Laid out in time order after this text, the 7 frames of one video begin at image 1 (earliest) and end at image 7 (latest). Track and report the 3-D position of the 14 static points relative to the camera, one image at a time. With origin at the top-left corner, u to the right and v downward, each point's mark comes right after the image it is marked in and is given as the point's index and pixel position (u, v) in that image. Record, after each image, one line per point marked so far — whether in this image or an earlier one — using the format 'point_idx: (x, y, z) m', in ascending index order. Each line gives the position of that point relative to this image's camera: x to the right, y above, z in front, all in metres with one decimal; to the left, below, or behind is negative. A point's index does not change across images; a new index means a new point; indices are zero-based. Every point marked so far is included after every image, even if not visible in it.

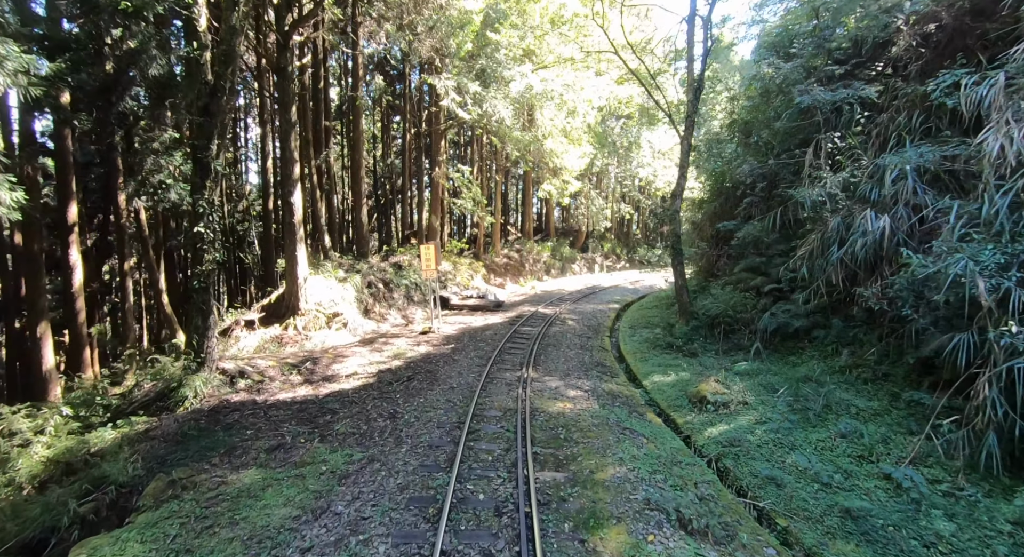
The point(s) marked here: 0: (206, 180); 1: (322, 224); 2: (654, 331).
0: (-4.6, +1.5, +8.0) m
1: (-6.3, +1.8, +17.5) m
2: (+3.5, -1.3, +13.3) m
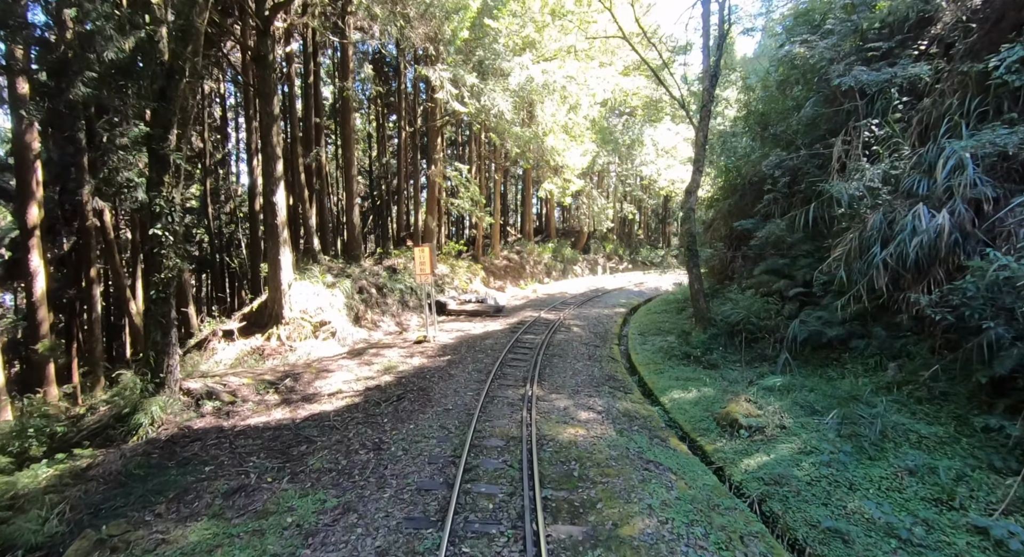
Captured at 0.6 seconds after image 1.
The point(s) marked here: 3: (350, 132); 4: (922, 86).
0: (-4.6, +1.4, +7.0) m
1: (-6.3, +1.6, +16.5) m
2: (+3.6, -1.4, +12.3) m
3: (-5.6, +5.2, +18.3) m
4: (+6.6, +3.1, +8.6) m
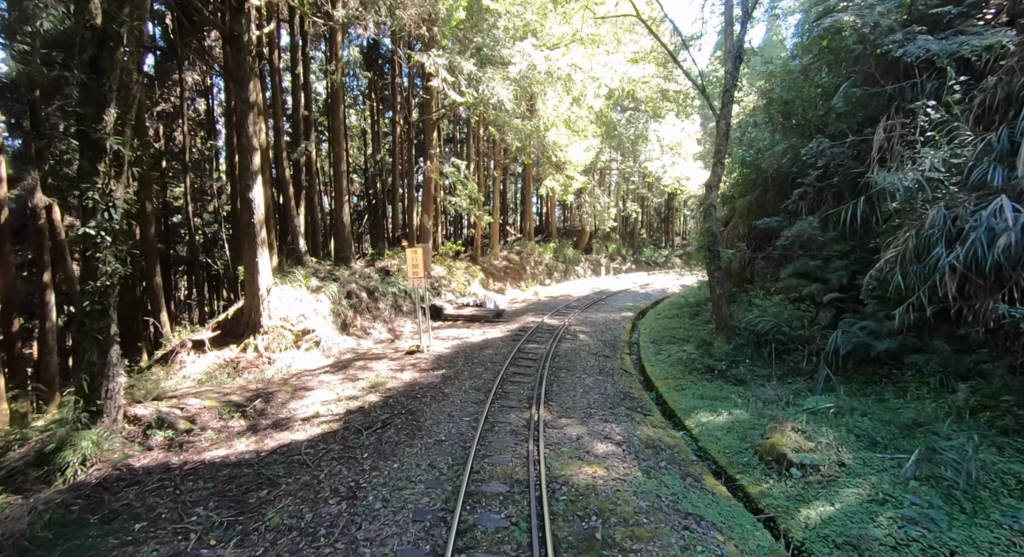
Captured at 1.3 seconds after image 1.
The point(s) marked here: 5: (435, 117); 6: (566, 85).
0: (-4.5, +1.3, +5.9) m
1: (-6.3, +1.5, +15.4) m
2: (+3.6, -1.5, +11.2) m
3: (-5.6, +5.1, +17.1) m
4: (+6.6, +3.0, +7.5) m
5: (-2.9, +6.1, +19.9) m
6: (+1.8, +6.3, +17.3) m
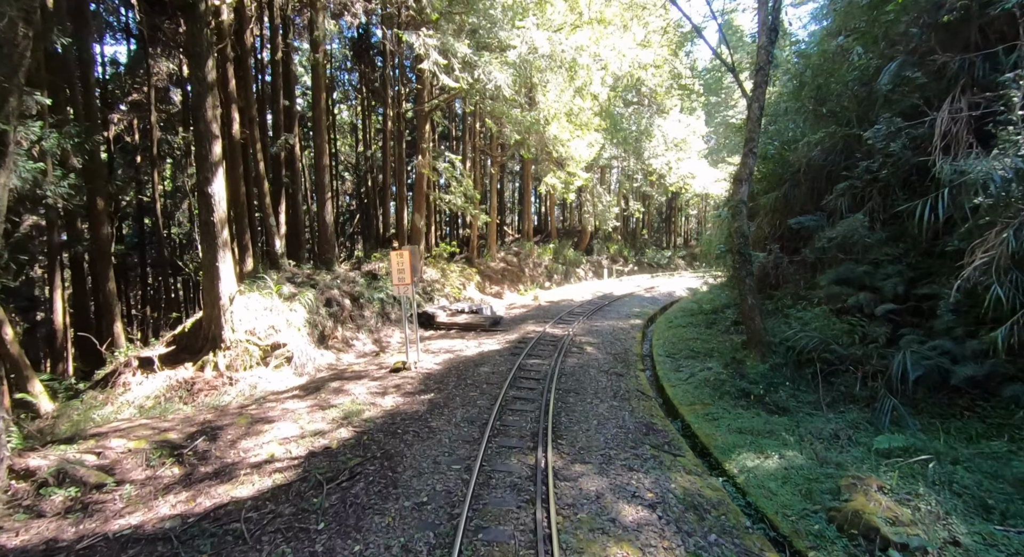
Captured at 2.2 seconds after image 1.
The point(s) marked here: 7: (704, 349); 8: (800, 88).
0: (-4.5, +1.1, +4.4) m
1: (-6.3, +1.4, +13.9) m
2: (+3.6, -1.6, +9.8) m
3: (-5.7, +4.9, +15.7) m
4: (+6.6, +2.9, +6.1) m
5: (-3.0, +5.9, +18.5) m
6: (+1.7, +6.2, +15.9) m
7: (+4.1, -1.5, +11.3) m
8: (+6.4, +4.3, +11.9) m
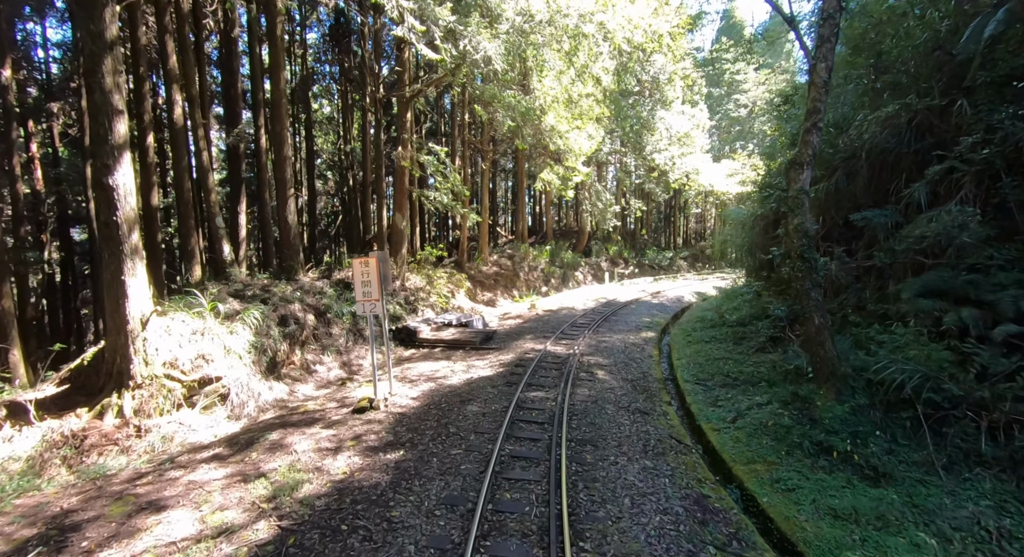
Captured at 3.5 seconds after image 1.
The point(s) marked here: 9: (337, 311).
0: (-4.5, +0.9, +2.2) m
1: (-6.4, +1.1, +11.7) m
2: (+3.5, -1.8, +7.6) m
3: (-5.9, +4.7, +13.5) m
4: (+6.6, +2.8, +4.0) m
5: (-3.2, +5.7, +16.3) m
6: (+1.5, +6.0, +13.8) m
7: (+4.0, -1.7, +9.2) m
8: (+6.3, +4.1, +9.8) m
9: (-4.0, -0.7, +12.1) m
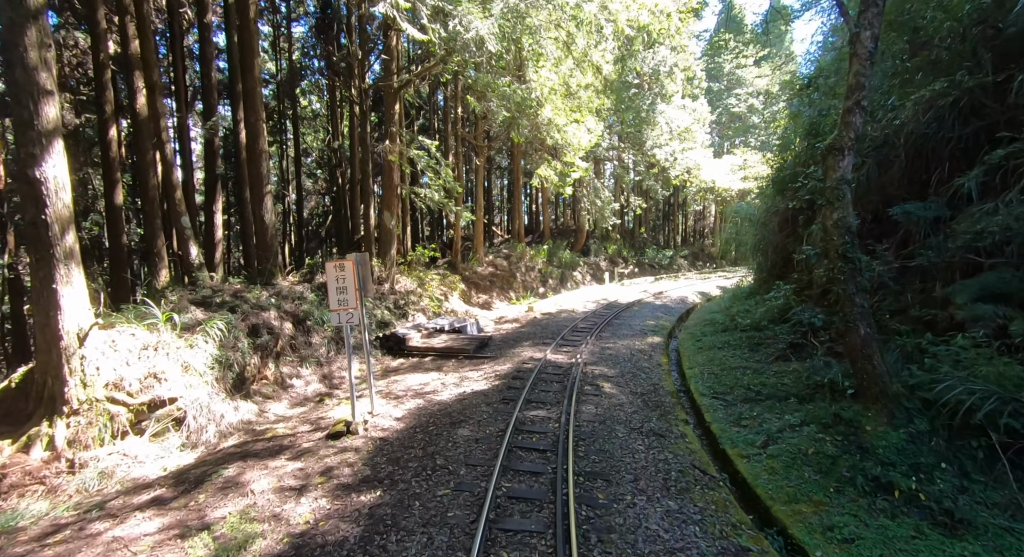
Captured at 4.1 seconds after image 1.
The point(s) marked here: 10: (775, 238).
0: (-4.6, +0.8, +1.2) m
1: (-6.5, +1.0, +10.7) m
2: (+3.5, -1.8, +6.7) m
3: (-6.0, +4.6, +12.4) m
4: (+6.5, +2.7, +3.1) m
5: (-3.3, +5.6, +15.3) m
6: (+1.4, +6.0, +12.8) m
7: (+3.9, -1.7, +8.2) m
8: (+6.2, +4.1, +8.9) m
9: (-4.1, -0.8, +11.1) m
10: (+6.7, +1.0, +13.5) m
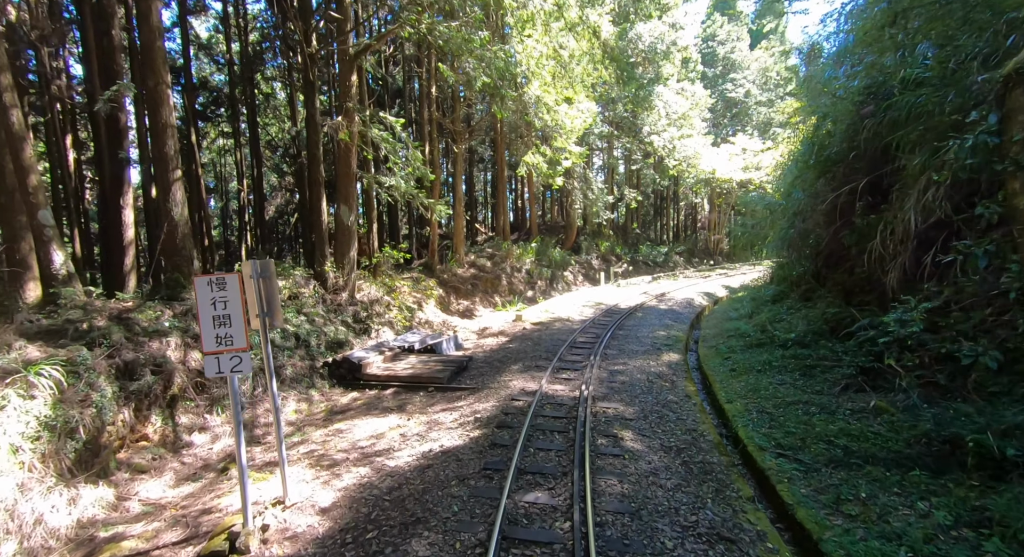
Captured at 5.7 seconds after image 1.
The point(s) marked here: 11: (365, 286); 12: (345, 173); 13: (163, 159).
0: (-4.6, +0.6, -1.6) m
1: (-6.8, +0.8, +7.9) m
2: (+3.4, -1.9, +4.1) m
3: (-6.3, +4.4, +9.6) m
4: (+6.5, +2.7, +0.6) m
5: (-3.8, +5.4, +12.5) m
6: (+1.0, +5.8, +10.2) m
7: (+3.8, -1.8, +5.7) m
8: (+5.9, +4.0, +6.4) m
9: (-4.3, -1.0, +8.3) m
10: (+6.3, +1.0, +11.0) m
11: (-3.8, -0.2, +13.6) m
12: (-4.2, +2.6, +13.3) m
13: (-6.2, +2.1, +9.5) m
